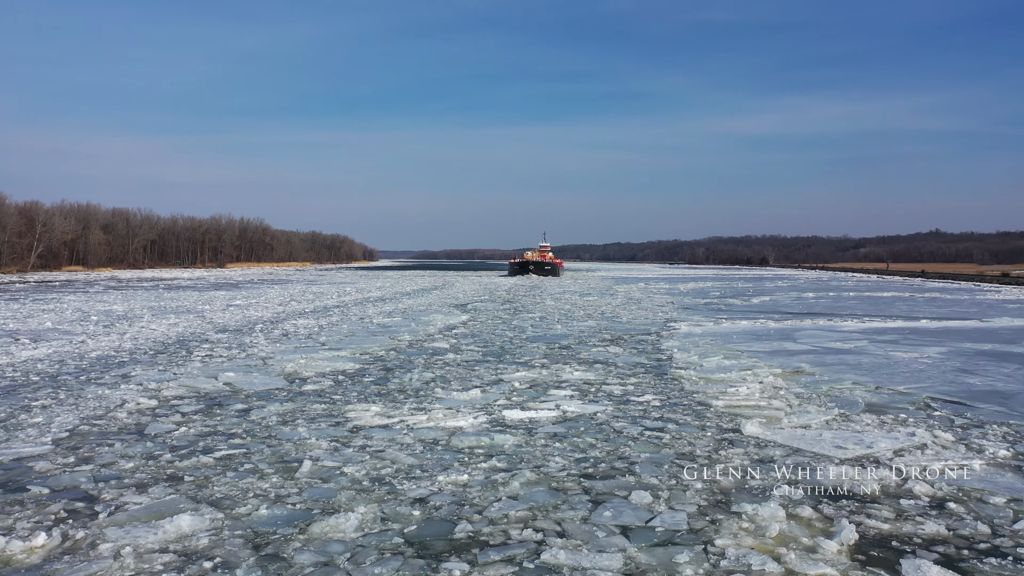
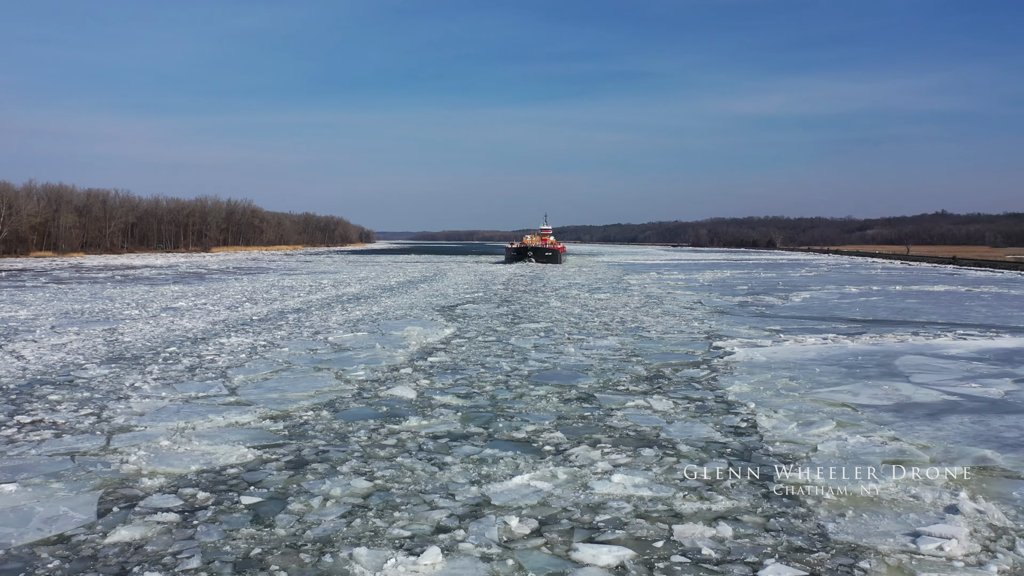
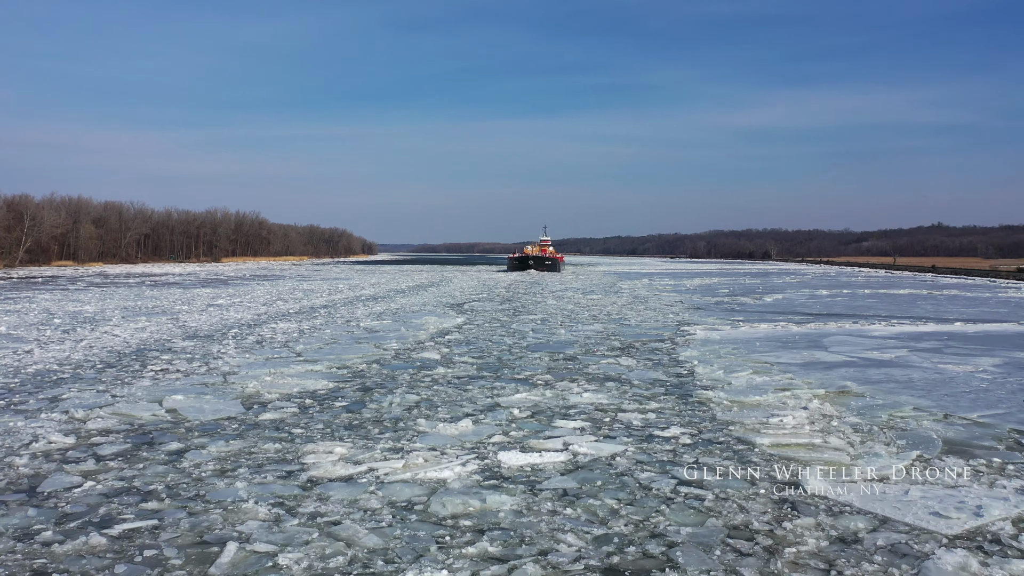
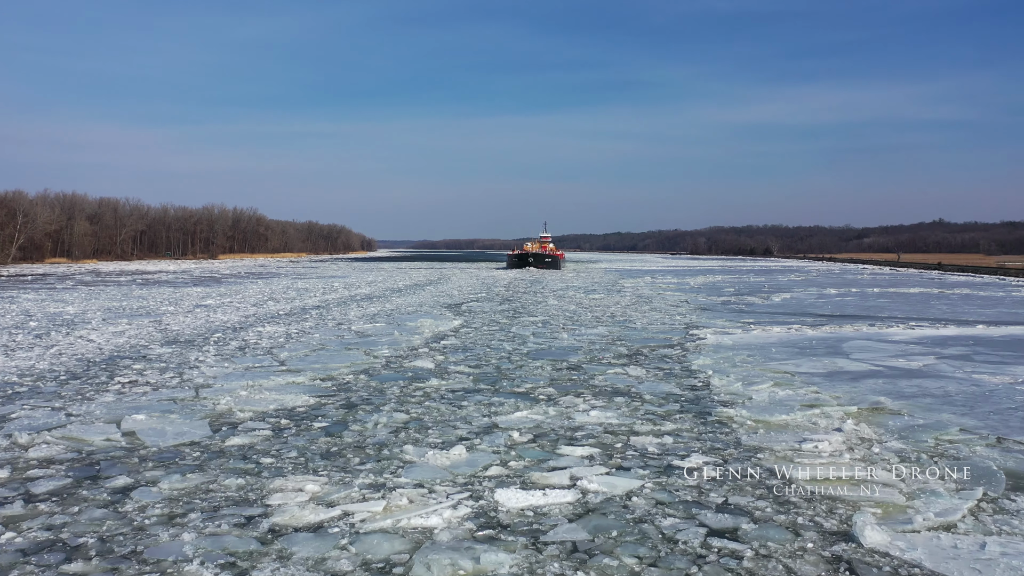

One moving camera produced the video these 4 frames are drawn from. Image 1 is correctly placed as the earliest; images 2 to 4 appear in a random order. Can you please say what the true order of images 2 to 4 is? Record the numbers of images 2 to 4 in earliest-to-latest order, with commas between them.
3, 4, 2
